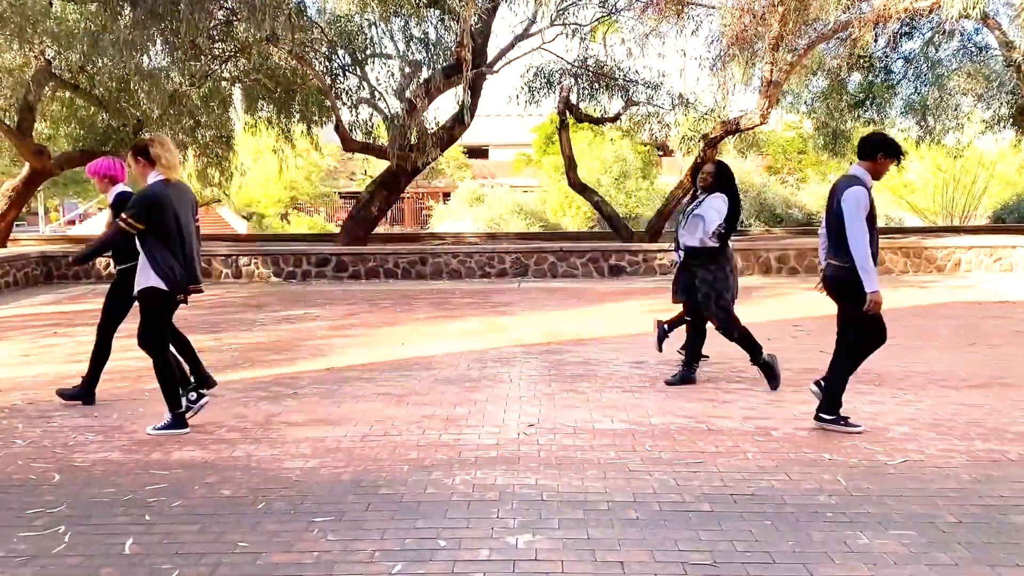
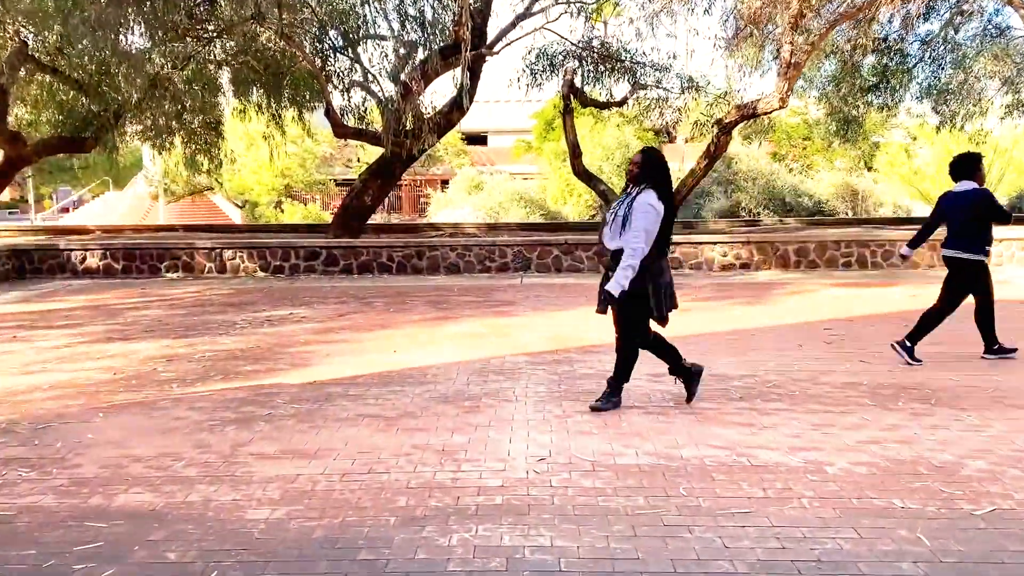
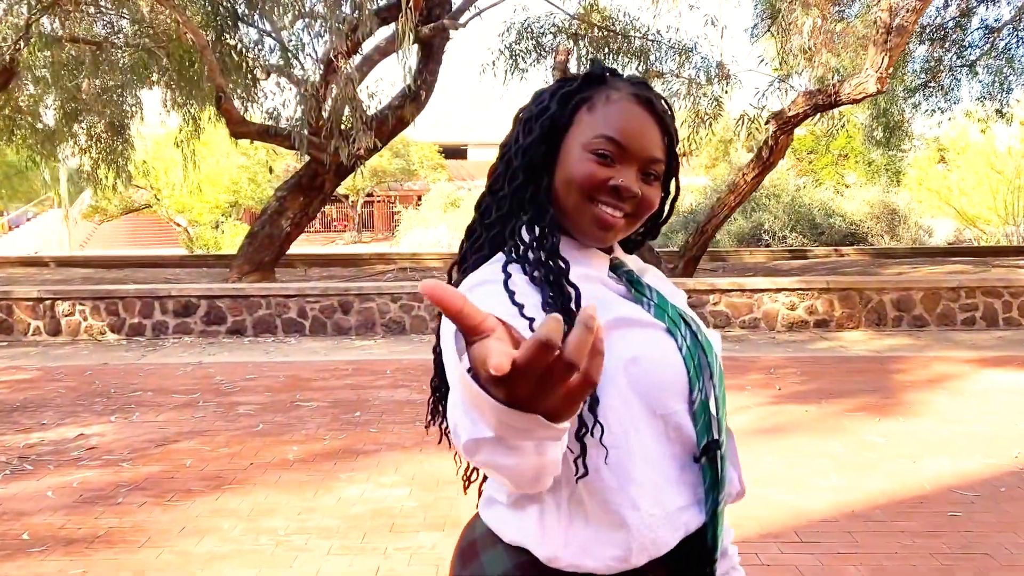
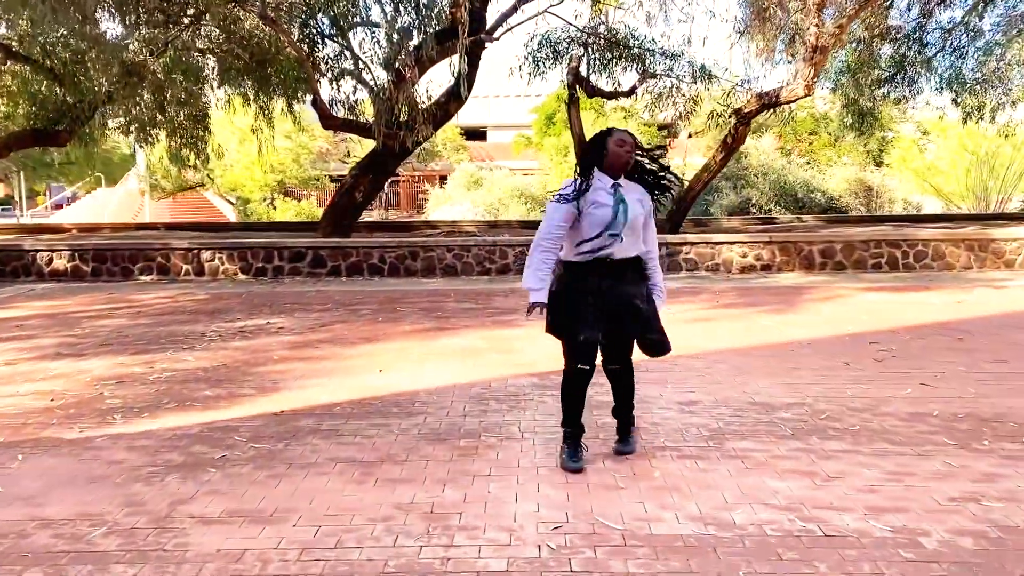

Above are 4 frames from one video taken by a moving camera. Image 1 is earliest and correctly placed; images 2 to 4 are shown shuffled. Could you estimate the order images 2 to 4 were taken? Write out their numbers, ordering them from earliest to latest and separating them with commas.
2, 4, 3
